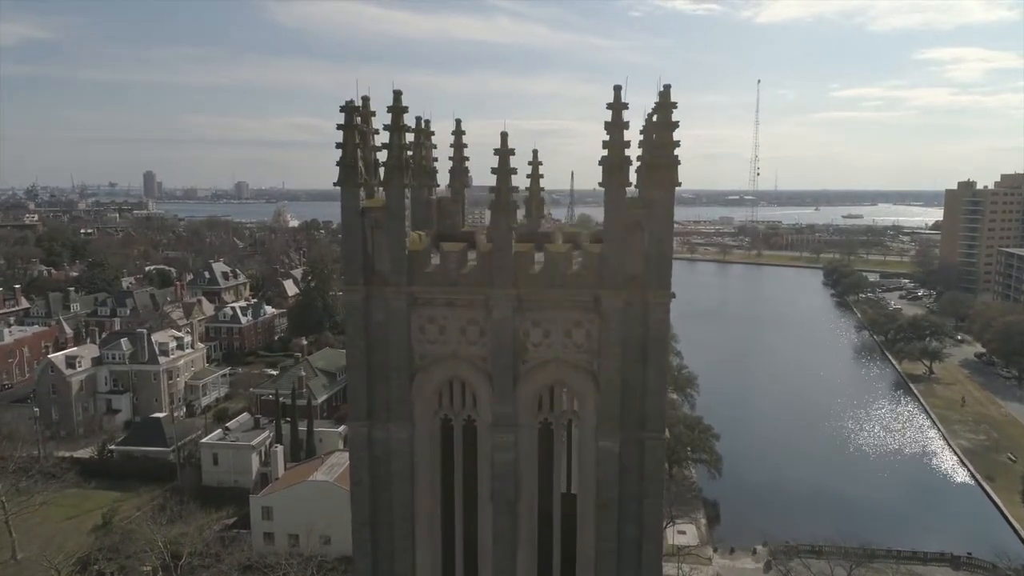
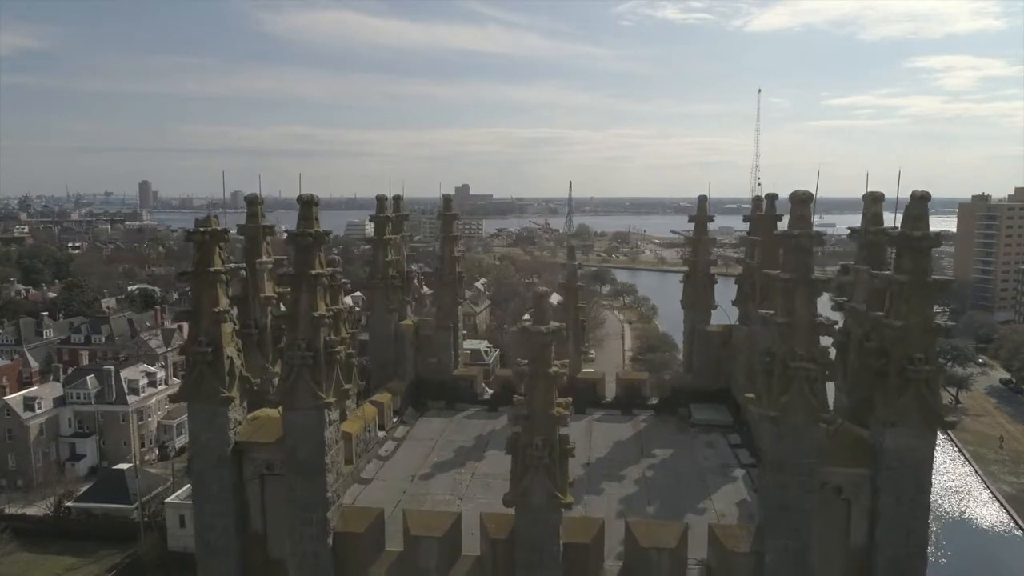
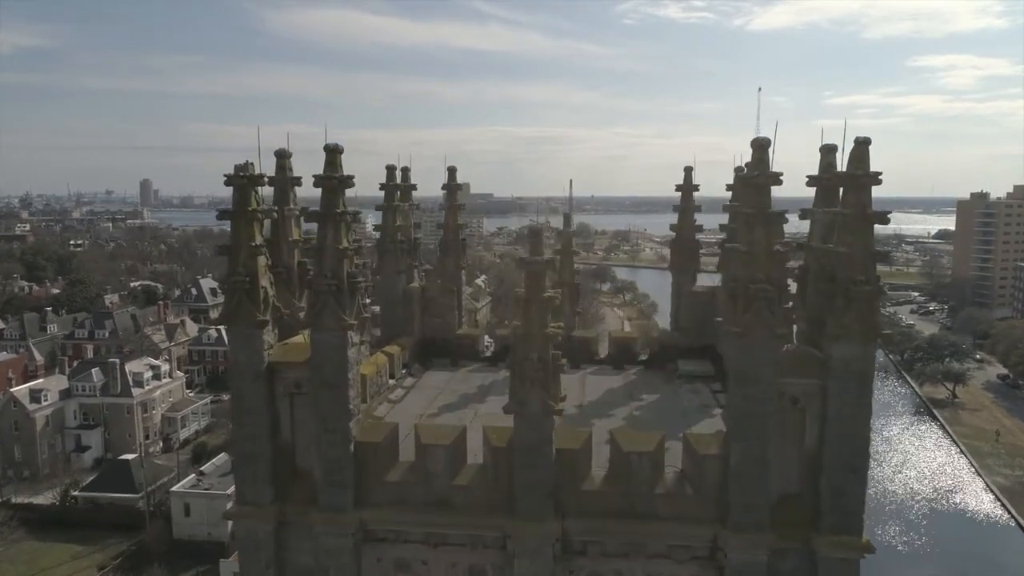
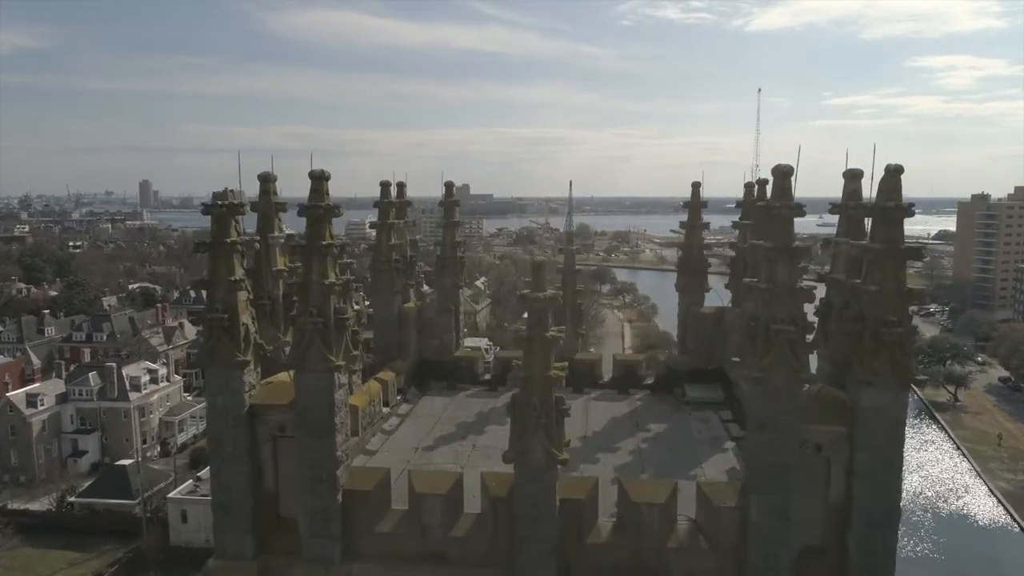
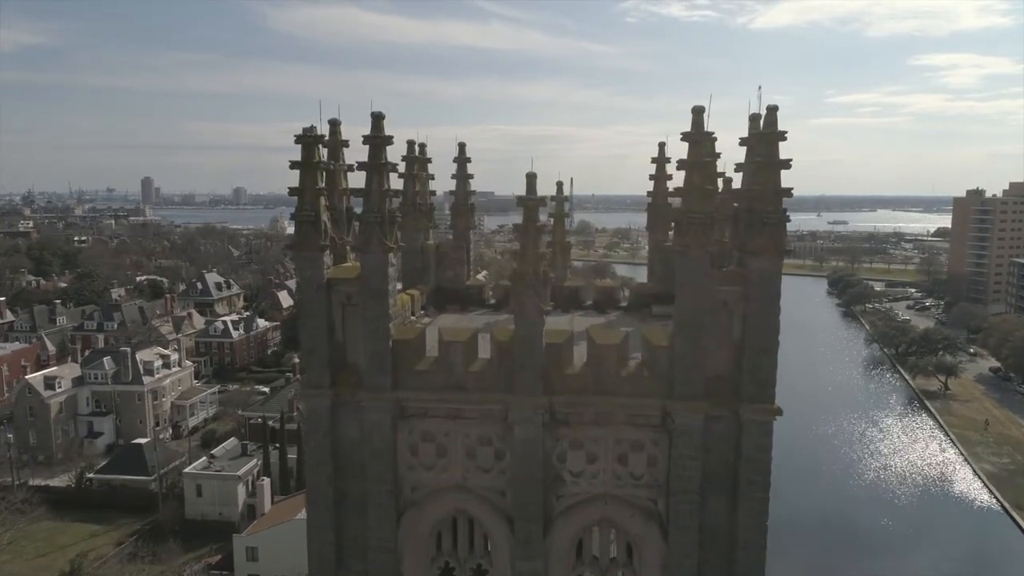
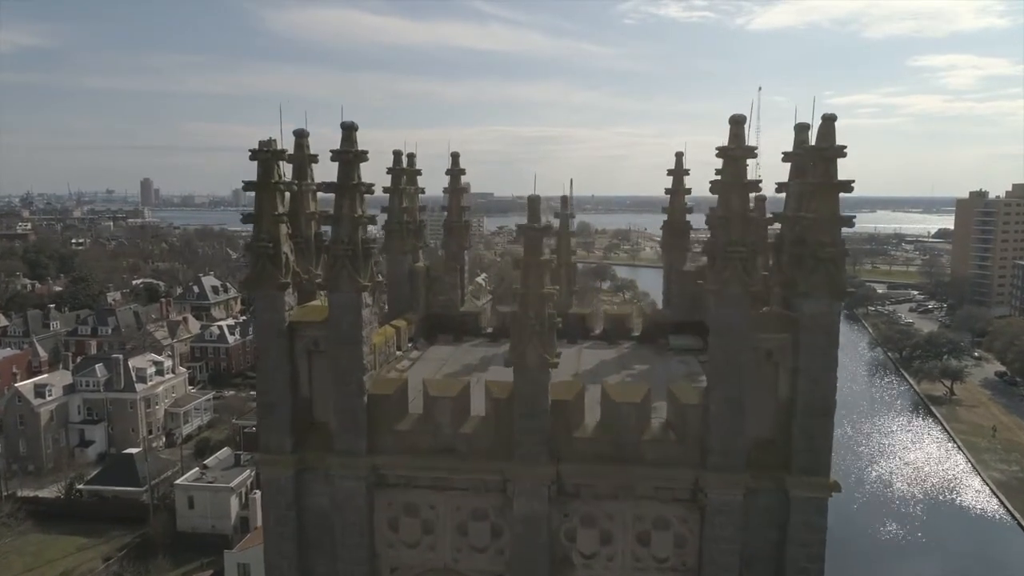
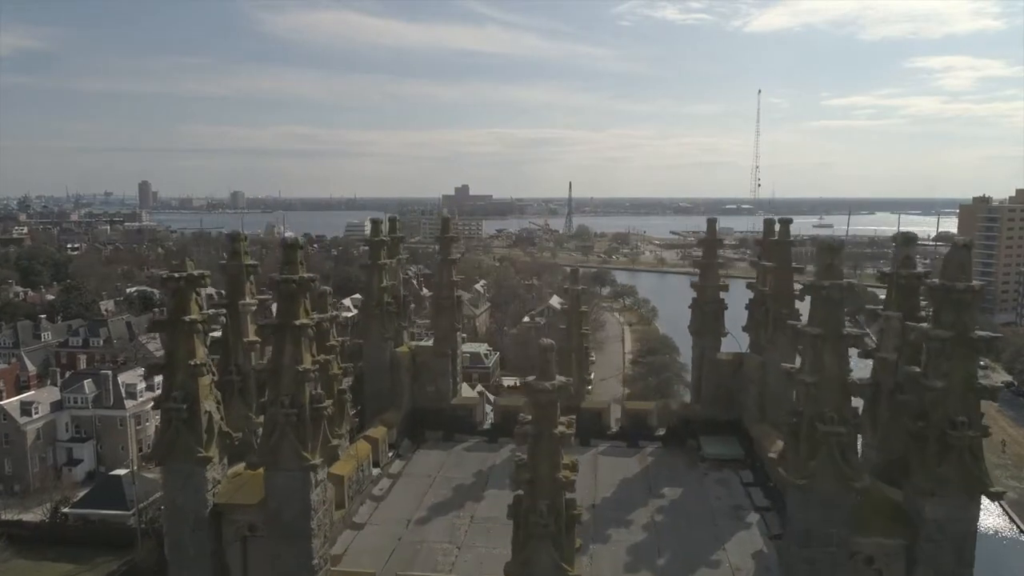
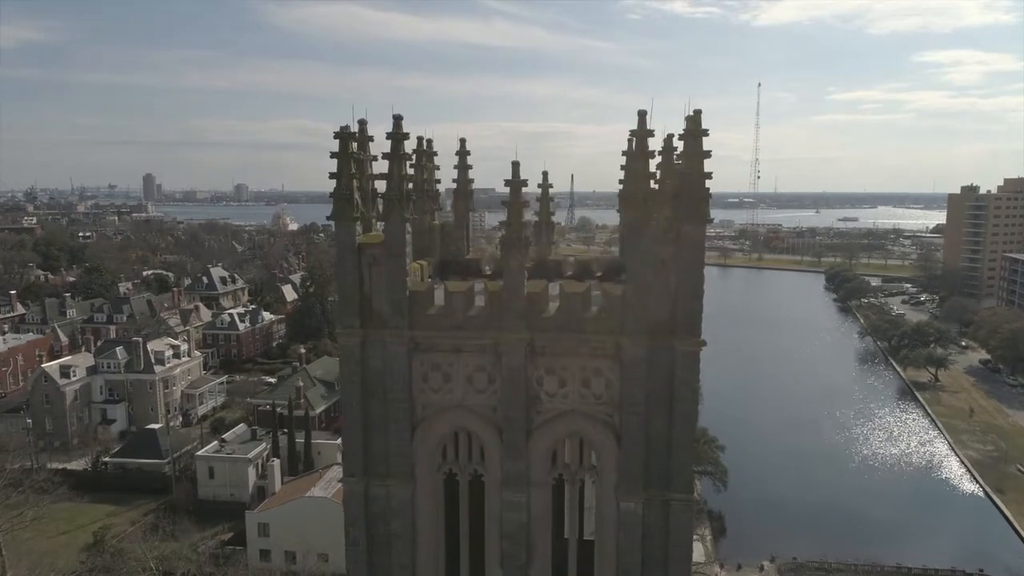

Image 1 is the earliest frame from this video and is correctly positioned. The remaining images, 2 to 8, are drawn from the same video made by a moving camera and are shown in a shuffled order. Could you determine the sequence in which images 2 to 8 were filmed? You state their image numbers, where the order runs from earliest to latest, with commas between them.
8, 5, 6, 3, 4, 2, 7
